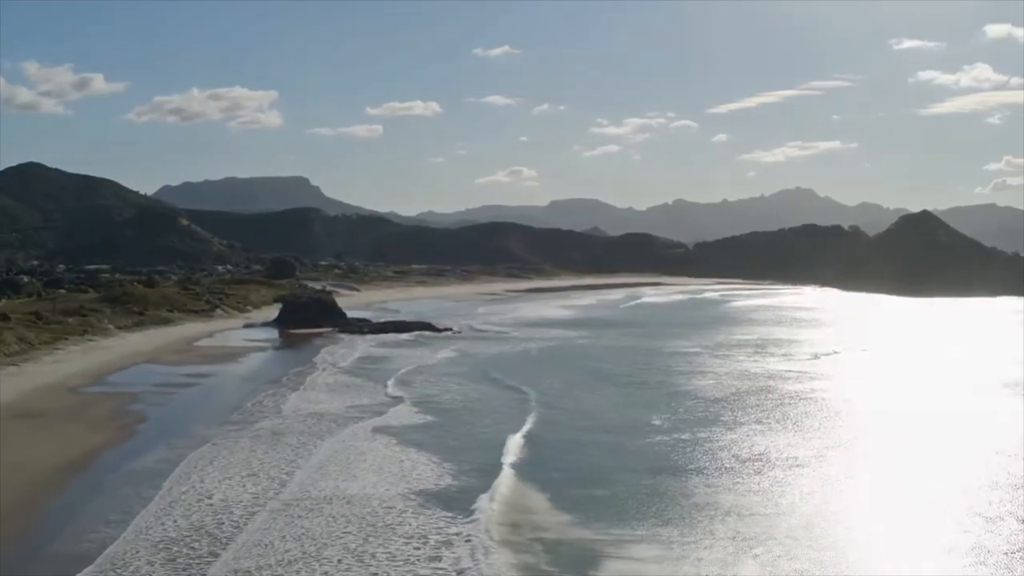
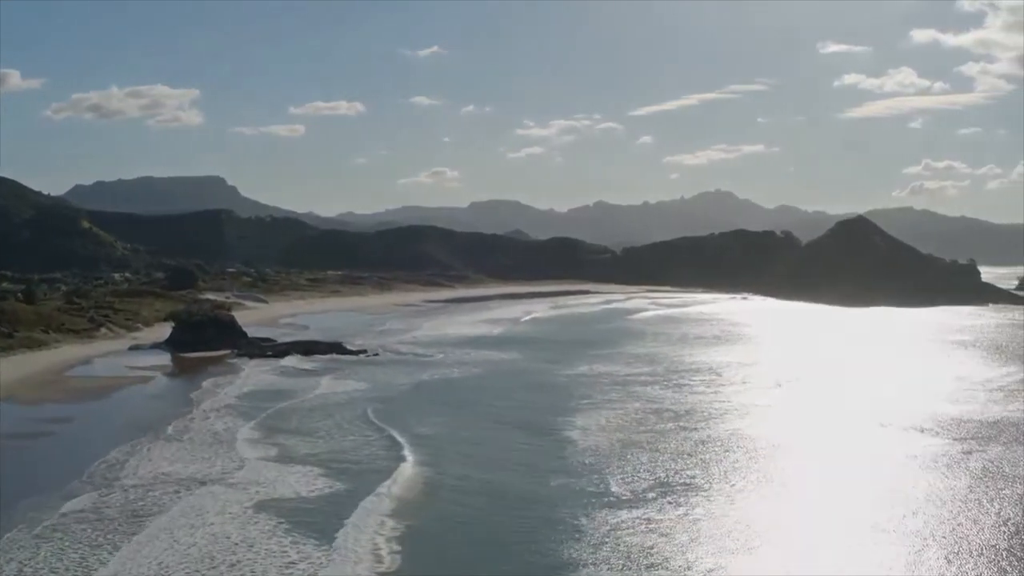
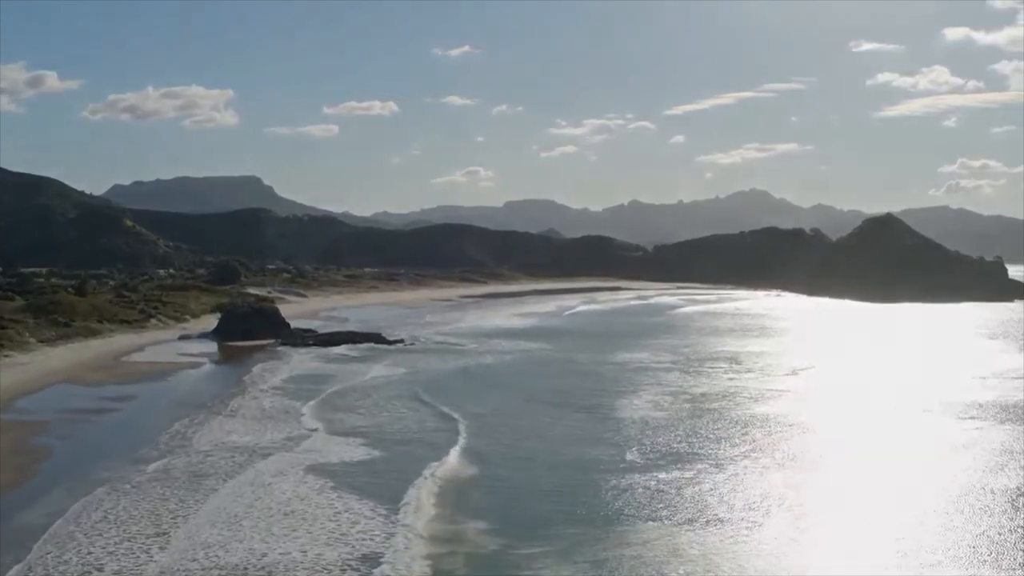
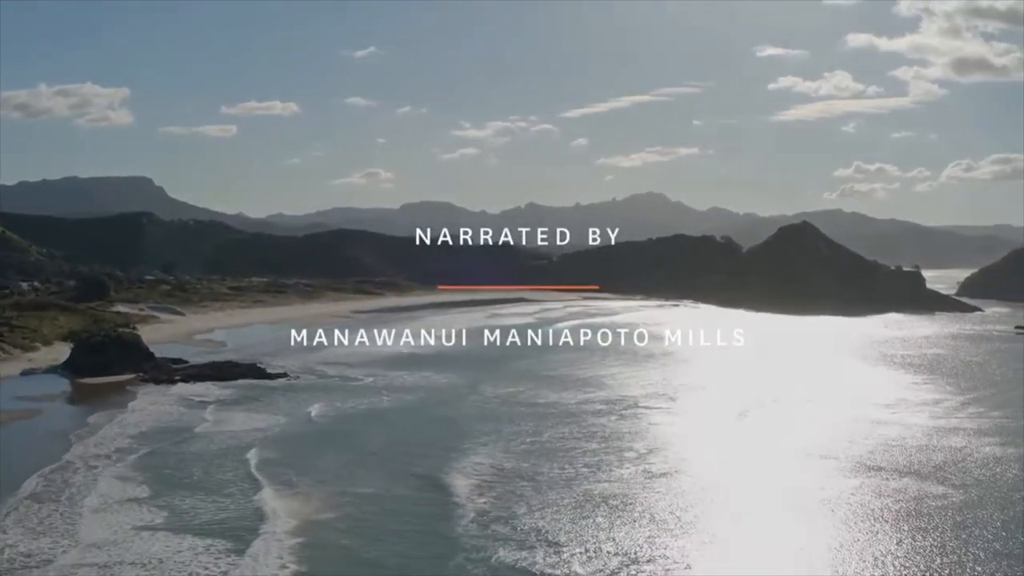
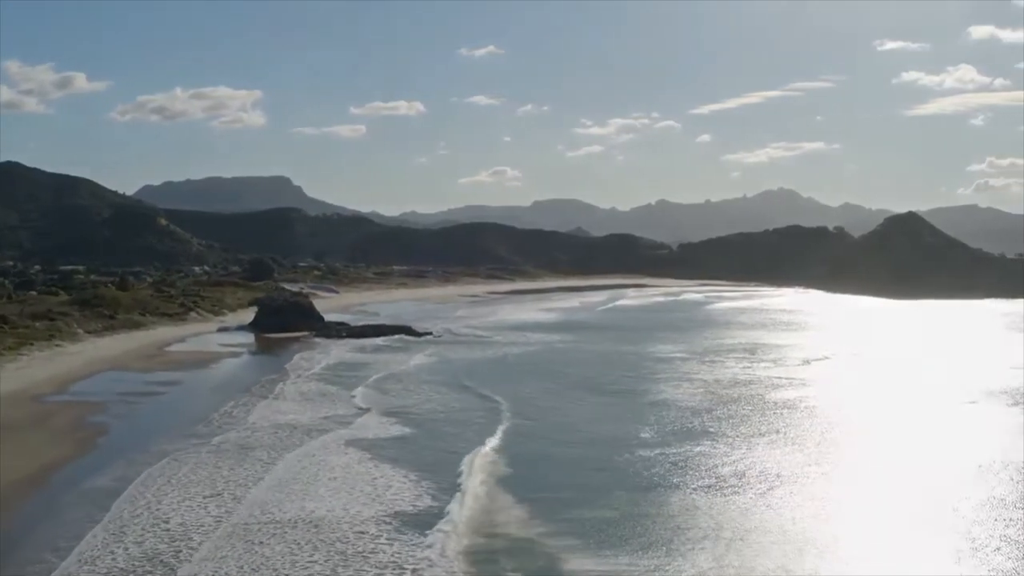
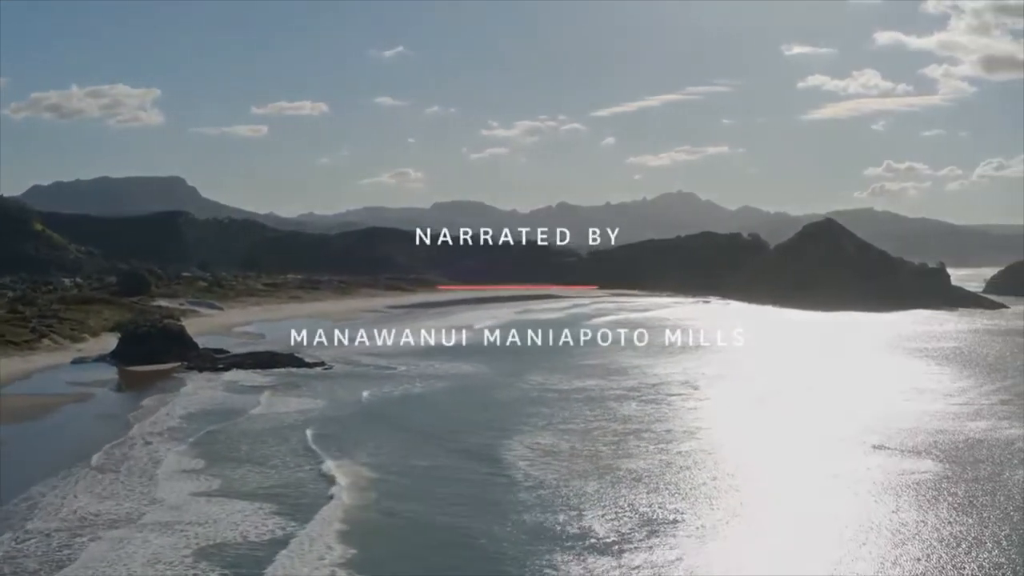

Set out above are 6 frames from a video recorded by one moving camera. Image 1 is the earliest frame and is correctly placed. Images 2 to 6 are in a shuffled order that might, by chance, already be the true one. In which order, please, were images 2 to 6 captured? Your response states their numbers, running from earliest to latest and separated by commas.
5, 3, 2, 6, 4
